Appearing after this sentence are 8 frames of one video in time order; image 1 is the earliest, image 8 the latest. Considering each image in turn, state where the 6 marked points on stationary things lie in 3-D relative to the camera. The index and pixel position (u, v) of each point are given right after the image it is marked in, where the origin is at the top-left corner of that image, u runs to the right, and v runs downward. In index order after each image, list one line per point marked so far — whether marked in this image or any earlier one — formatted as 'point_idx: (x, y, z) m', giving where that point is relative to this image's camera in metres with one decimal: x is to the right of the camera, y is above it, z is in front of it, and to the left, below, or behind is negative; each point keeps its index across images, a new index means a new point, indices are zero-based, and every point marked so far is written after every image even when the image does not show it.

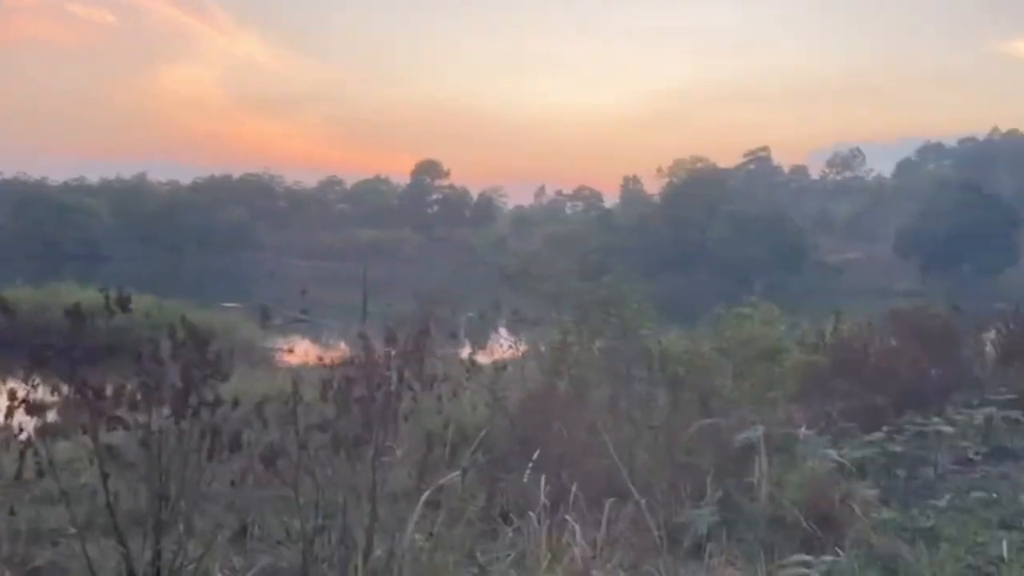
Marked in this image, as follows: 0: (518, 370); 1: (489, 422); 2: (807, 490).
0: (0.0, -0.7, +7.8) m
1: (-0.2, -1.0, +7.2) m
2: (+1.7, -1.2, +5.6) m
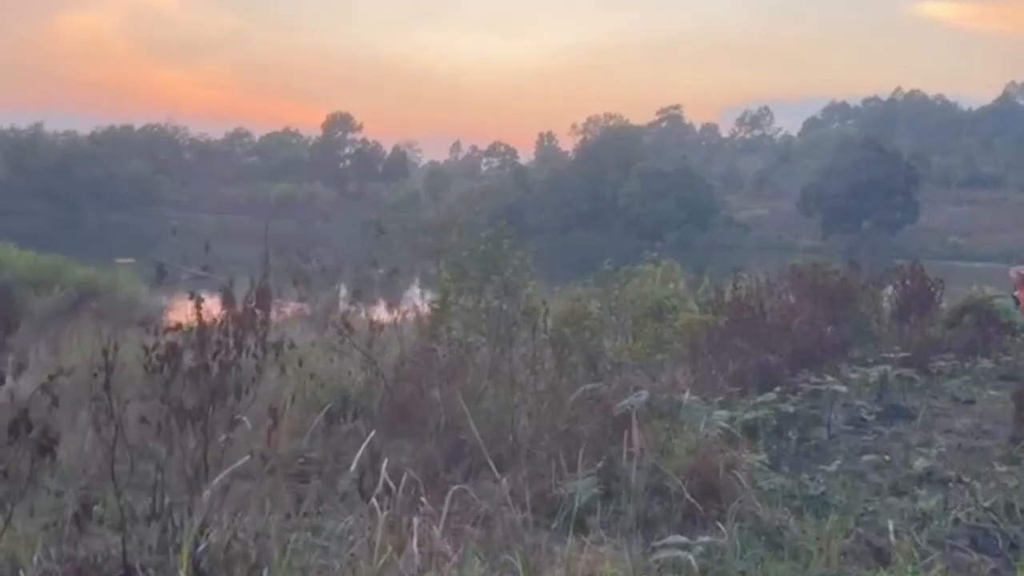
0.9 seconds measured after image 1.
0: (-0.9, -0.3, +7.3) m
1: (-1.0, -0.7, +6.6) m
2: (+1.0, -0.9, +5.3) m
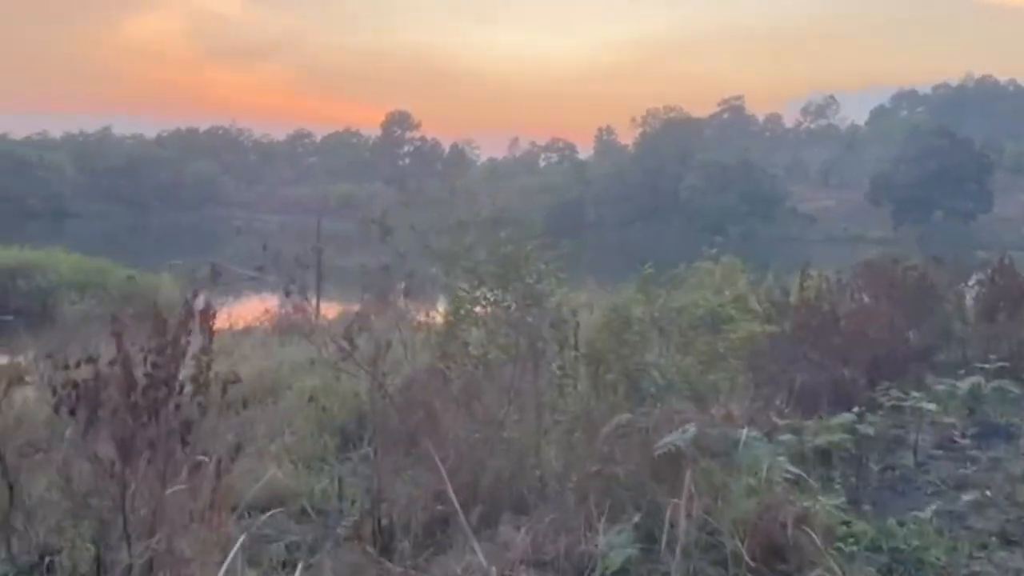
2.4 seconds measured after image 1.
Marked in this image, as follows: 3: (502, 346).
0: (-0.7, -0.4, +6.4) m
1: (-0.8, -0.7, +5.8) m
2: (+1.1, -1.0, +4.3) m
3: (-0.1, -0.3, +5.9) m
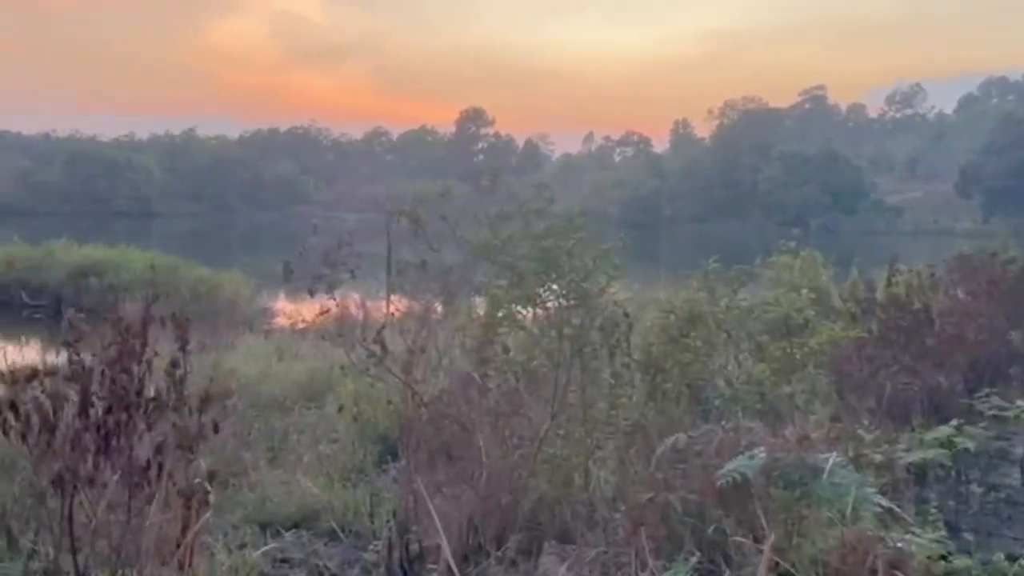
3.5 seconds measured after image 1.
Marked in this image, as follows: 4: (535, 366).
0: (-0.4, -0.4, +5.8) m
1: (-0.6, -0.7, +5.2) m
2: (+1.2, -1.0, +3.6) m
3: (+0.2, -0.3, +5.3) m
4: (+0.1, -0.4, +5.2) m
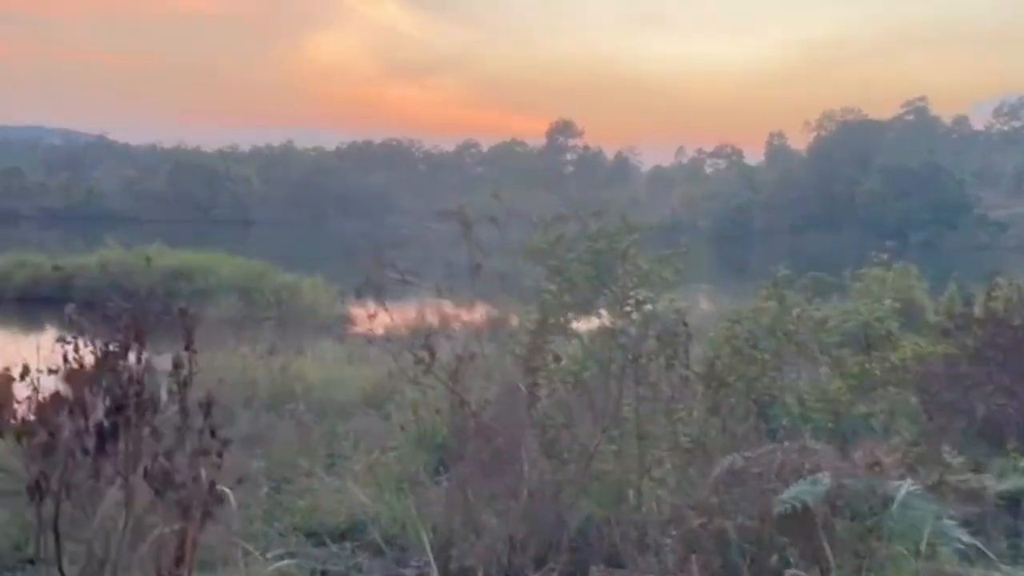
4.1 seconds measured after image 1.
0: (0.0, -0.4, +5.6) m
1: (-0.3, -0.7, +5.0) m
2: (+1.3, -1.0, +3.2) m
3: (+0.5, -0.4, +5.0) m
4: (+0.4, -0.4, +4.9) m
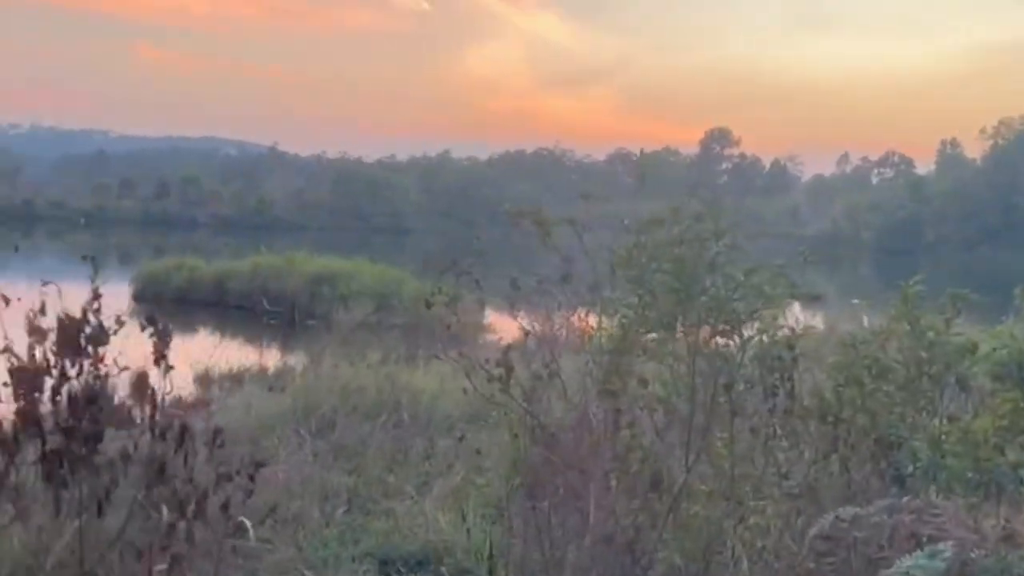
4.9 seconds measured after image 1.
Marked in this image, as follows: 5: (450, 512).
0: (+0.4, -0.5, +5.0) m
1: (+0.1, -0.8, +4.5) m
2: (+1.4, -1.1, +2.4) m
3: (+0.8, -0.4, +4.4) m
4: (+0.7, -0.5, +4.2) m
5: (-0.4, -1.3, +5.6) m
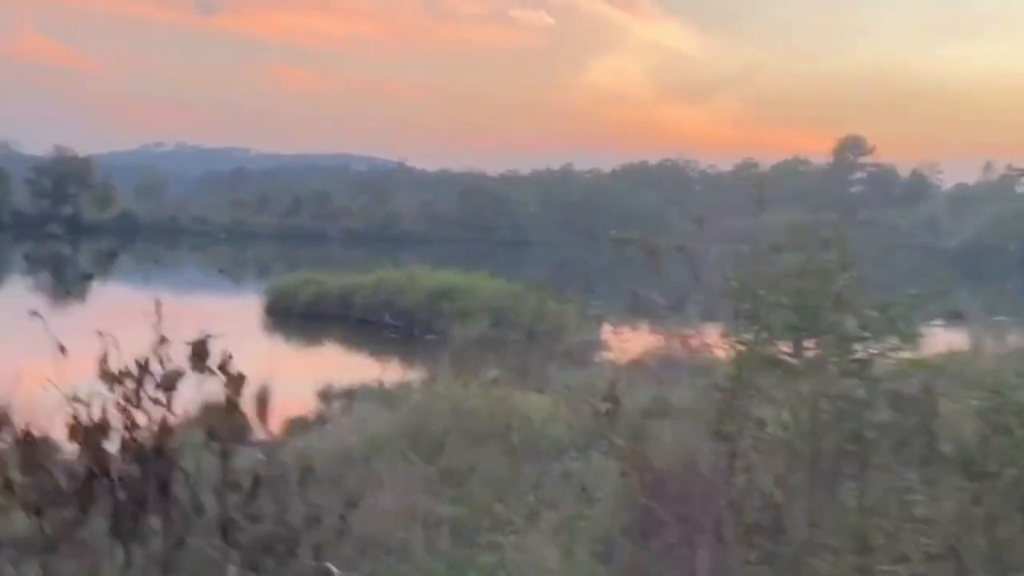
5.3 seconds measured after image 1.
0: (+1.0, -0.6, +4.7) m
1: (+0.5, -0.9, +4.2) m
2: (+1.6, -1.2, +2.0) m
3: (+1.3, -0.6, +4.0) m
4: (+1.2, -0.6, +3.9) m
5: (+0.2, -1.4, +5.4) m
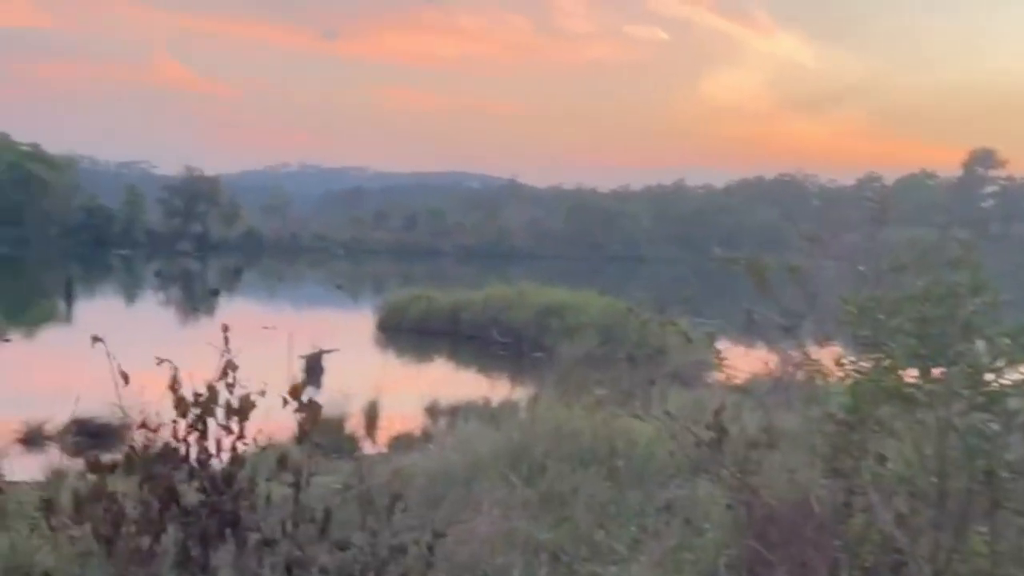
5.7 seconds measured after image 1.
0: (+1.4, -0.7, +4.4) m
1: (+0.9, -1.0, +3.9) m
2: (+1.7, -1.2, +1.7) m
3: (+1.7, -0.6, +3.6) m
4: (+1.5, -0.7, +3.6) m
5: (+0.8, -1.6, +5.2) m
